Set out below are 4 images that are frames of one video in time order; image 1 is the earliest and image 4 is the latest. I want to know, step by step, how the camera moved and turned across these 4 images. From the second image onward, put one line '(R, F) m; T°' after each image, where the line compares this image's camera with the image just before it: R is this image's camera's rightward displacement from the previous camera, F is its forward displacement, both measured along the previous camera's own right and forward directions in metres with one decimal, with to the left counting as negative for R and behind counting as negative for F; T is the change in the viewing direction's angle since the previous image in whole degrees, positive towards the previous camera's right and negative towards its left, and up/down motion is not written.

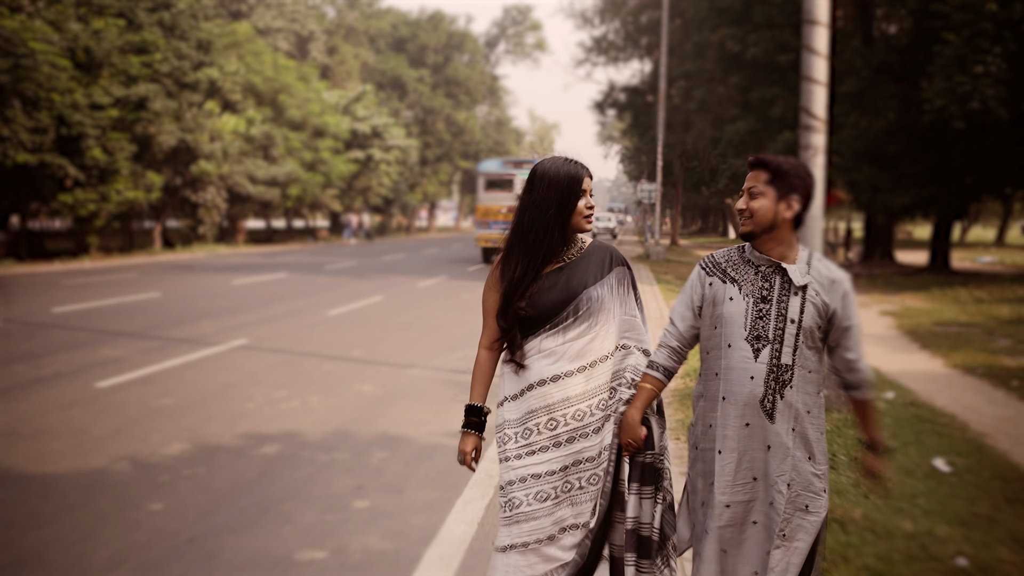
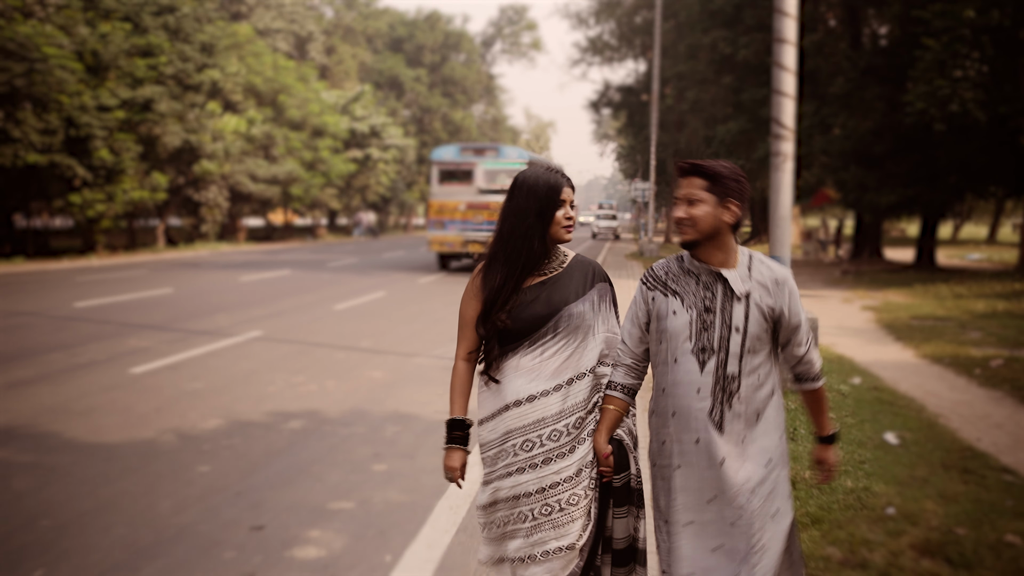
(0.0, -0.6) m; 0°
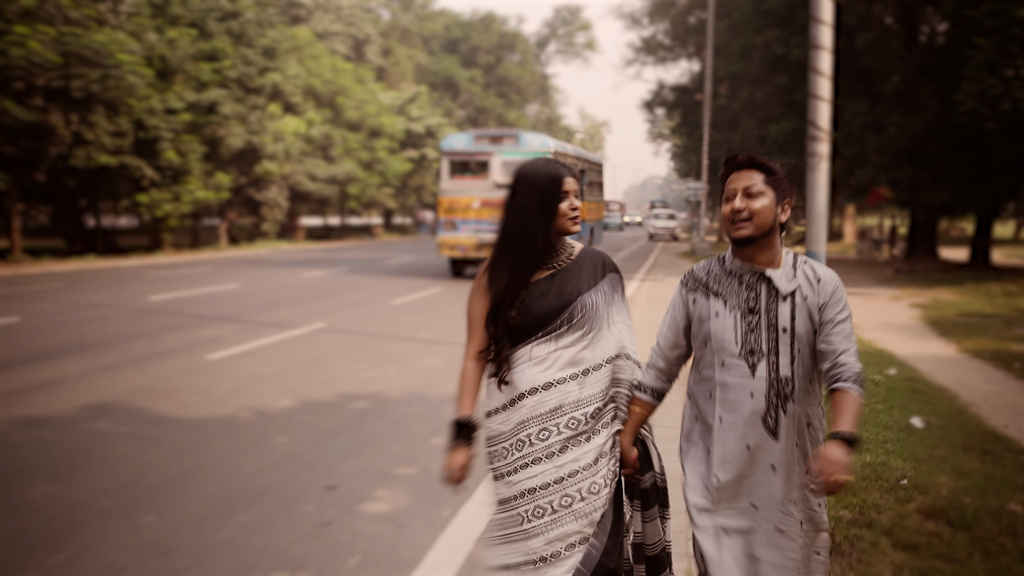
(0.0, -0.5) m; -4°
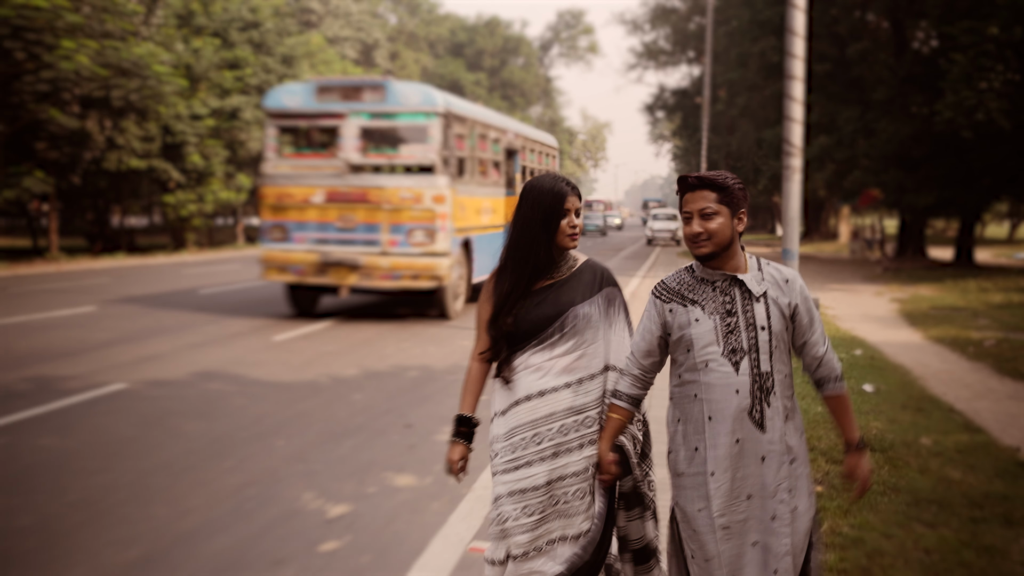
(-0.2, -1.4) m; 0°
